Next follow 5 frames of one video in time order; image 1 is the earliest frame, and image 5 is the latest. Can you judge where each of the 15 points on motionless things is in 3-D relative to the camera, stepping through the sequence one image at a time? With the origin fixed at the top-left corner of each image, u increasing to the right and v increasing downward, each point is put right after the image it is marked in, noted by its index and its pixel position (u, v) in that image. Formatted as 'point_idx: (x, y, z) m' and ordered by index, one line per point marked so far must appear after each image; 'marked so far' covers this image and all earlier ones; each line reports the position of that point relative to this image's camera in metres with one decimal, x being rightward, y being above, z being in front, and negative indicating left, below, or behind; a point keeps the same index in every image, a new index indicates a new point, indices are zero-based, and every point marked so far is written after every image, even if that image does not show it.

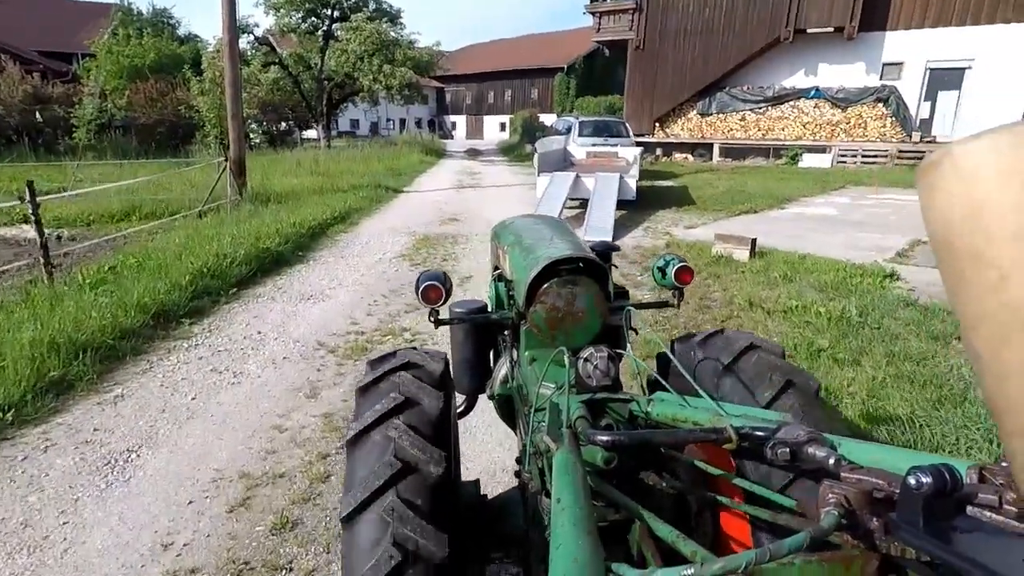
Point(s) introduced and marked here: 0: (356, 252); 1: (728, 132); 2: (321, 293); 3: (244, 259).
0: (-2.1, +0.5, +8.0) m
1: (+7.1, +5.2, +19.2) m
2: (-2.2, -0.1, +6.7) m
3: (-3.4, +0.4, +7.3) m
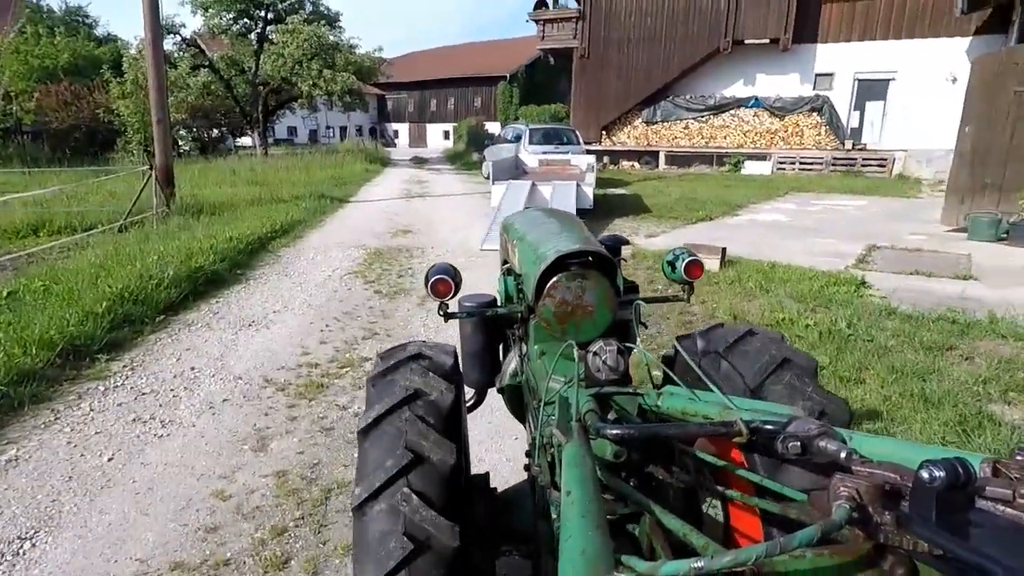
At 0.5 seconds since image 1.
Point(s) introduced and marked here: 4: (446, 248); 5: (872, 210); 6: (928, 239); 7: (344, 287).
0: (-2.7, +0.2, +7.4) m
1: (+5.4, +5.0, +19.5) m
2: (-2.6, -0.3, +6.1) m
3: (-3.8, +0.1, +6.6) m
4: (-0.9, +0.5, +8.1) m
5: (+6.9, +1.5, +11.1) m
6: (+5.8, +0.7, +8.1) m
7: (-2.0, 0.0, +6.8) m
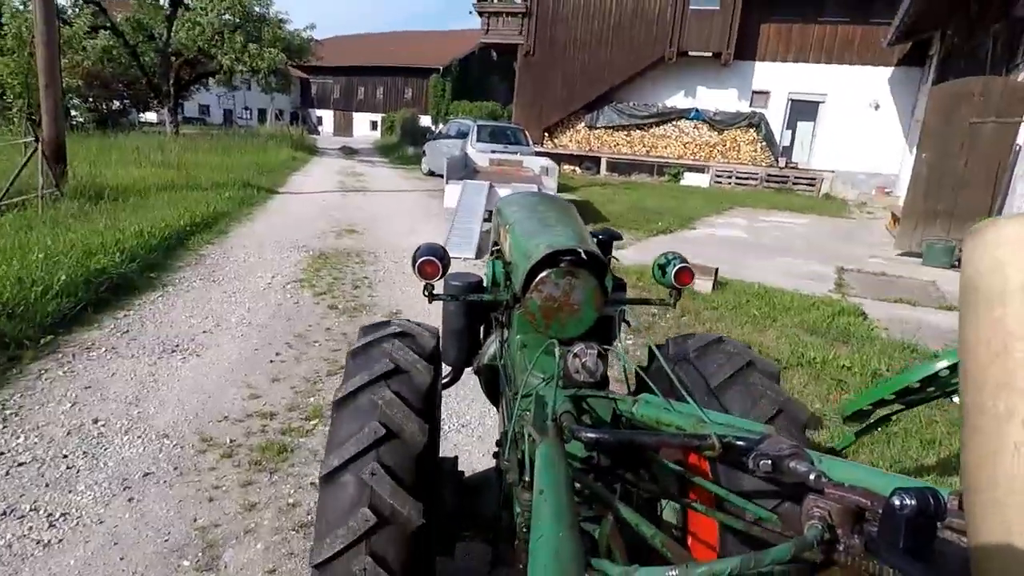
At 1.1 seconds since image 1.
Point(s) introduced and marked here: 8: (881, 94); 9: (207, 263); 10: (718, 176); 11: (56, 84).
0: (-3.1, +0.2, +6.3) m
1: (+3.4, +4.7, +19.4) m
2: (-2.9, -0.4, +5.0) m
3: (-4.1, +0.1, +5.3) m
4: (-1.4, +0.4, +7.3) m
5: (+5.9, +1.1, +11.3) m
6: (+5.2, +0.4, +8.1) m
7: (-2.3, -0.1, +5.8) m
8: (+11.2, +5.9, +17.6) m
9: (-3.5, +0.3, +6.5) m
10: (+6.4, +3.5, +18.2) m
11: (-6.6, +3.0, +8.4) m
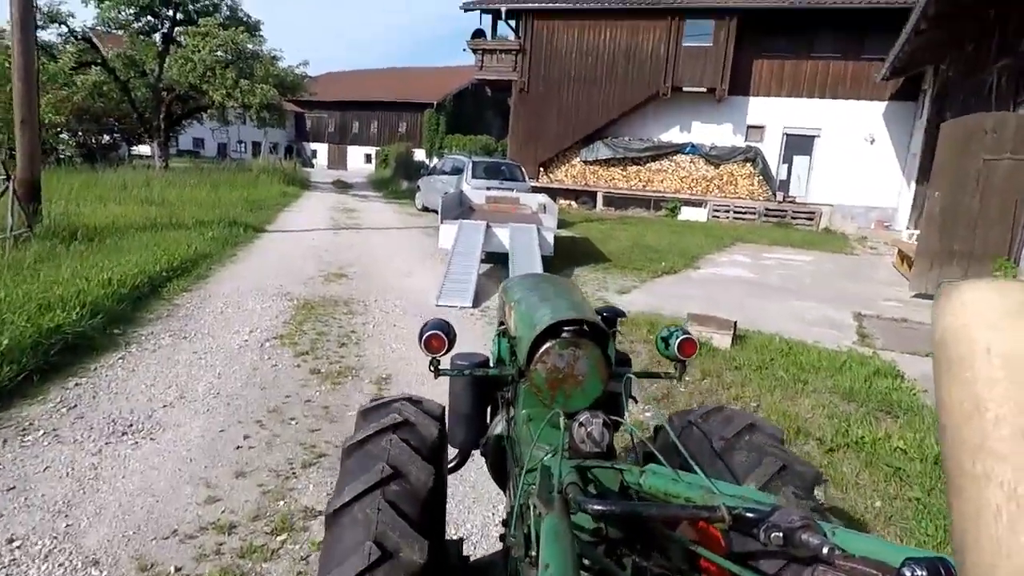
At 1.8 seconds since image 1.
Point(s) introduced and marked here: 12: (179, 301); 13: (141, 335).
0: (-3.1, -0.4, +5.8) m
1: (+3.3, +3.5, +19.2) m
2: (-2.8, -0.8, +4.5) m
3: (-4.1, -0.4, +4.8) m
4: (-1.4, -0.1, +6.8) m
5: (+5.9, +0.4, +11.0) m
6: (+5.2, -0.2, +7.7) m
7: (-2.3, -0.6, +5.3) m
8: (+11.0, +4.8, +17.6) m
9: (-3.5, -0.2, +6.0) m
10: (+6.3, +2.4, +18.0) m
11: (-6.6, +2.3, +8.1) m
12: (-3.7, -0.1, +6.4) m
13: (-3.5, -0.4, +5.5) m
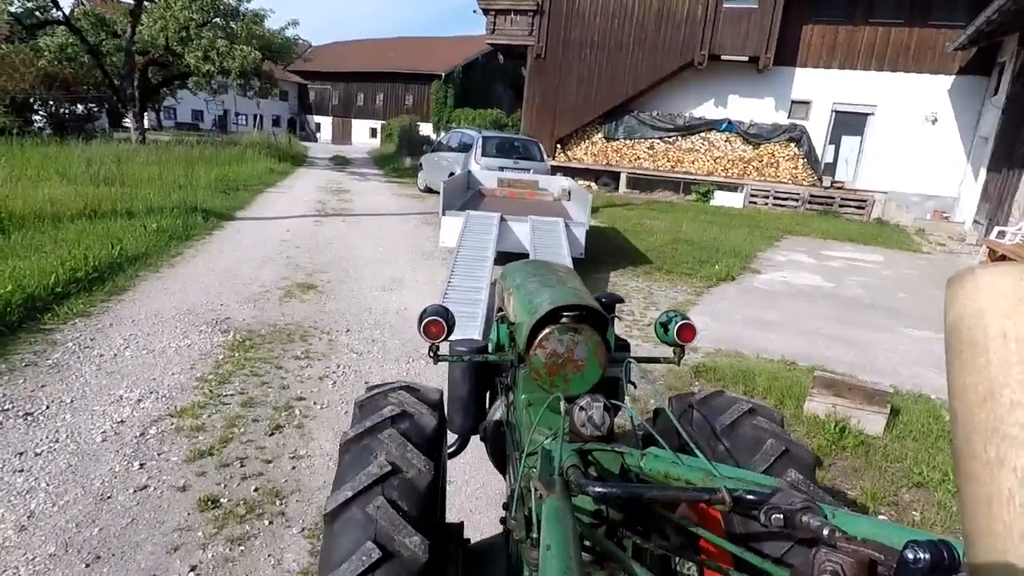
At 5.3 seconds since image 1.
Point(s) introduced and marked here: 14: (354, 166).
0: (-2.9, -0.5, +4.1) m
1: (+3.7, +3.8, +17.2) m
2: (-2.7, -1.0, +2.9) m
3: (-3.9, -0.6, +3.2) m
4: (-1.2, -0.3, +5.1) m
5: (+6.1, +0.3, +9.1) m
6: (+5.4, -0.5, +6.0) m
7: (-2.1, -0.8, +3.7) m
8: (+11.4, +4.9, +15.5) m
9: (-3.3, -0.4, +4.3) m
10: (+6.7, +2.5, +16.1) m
11: (-6.4, +2.3, +6.3) m
12: (-3.5, -0.2, +4.7) m
13: (-3.3, -0.6, +3.8) m
14: (-5.4, +4.2, +19.9) m
